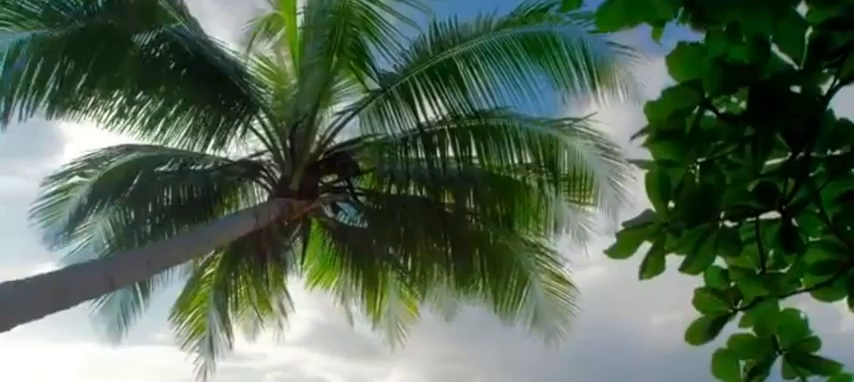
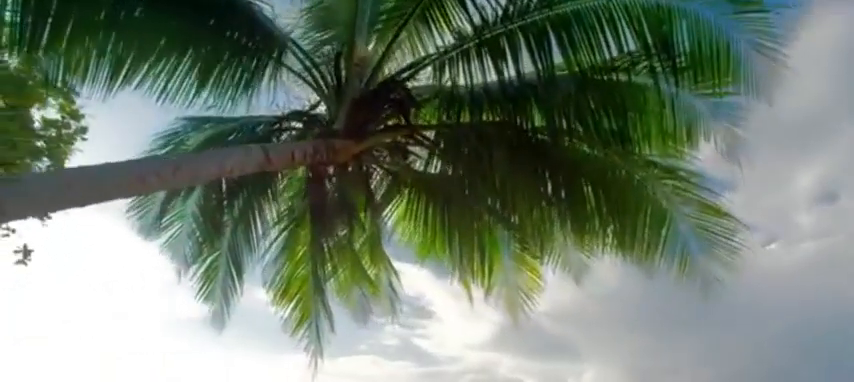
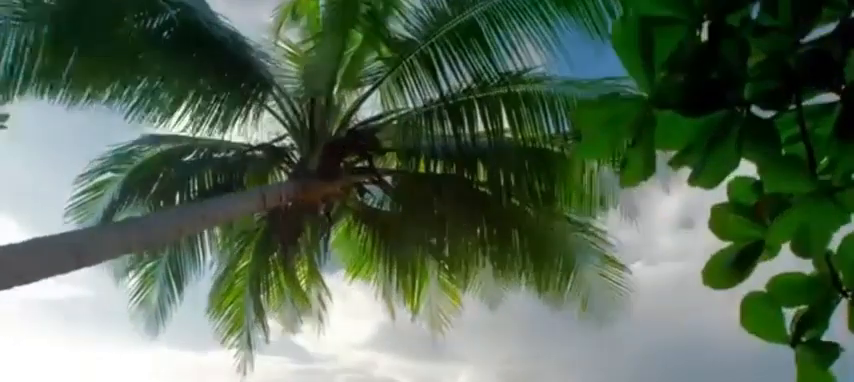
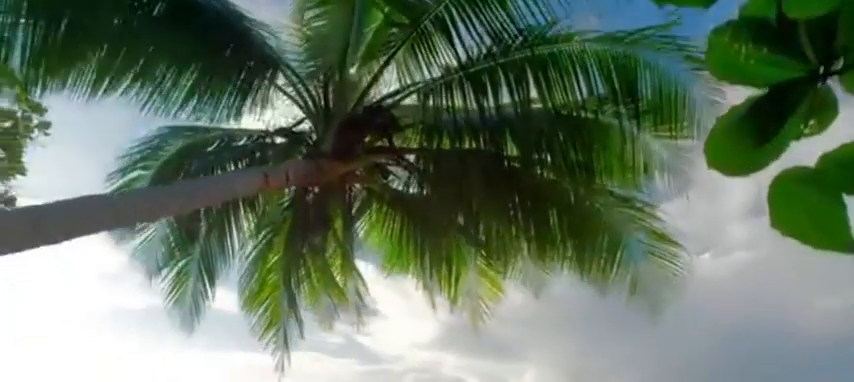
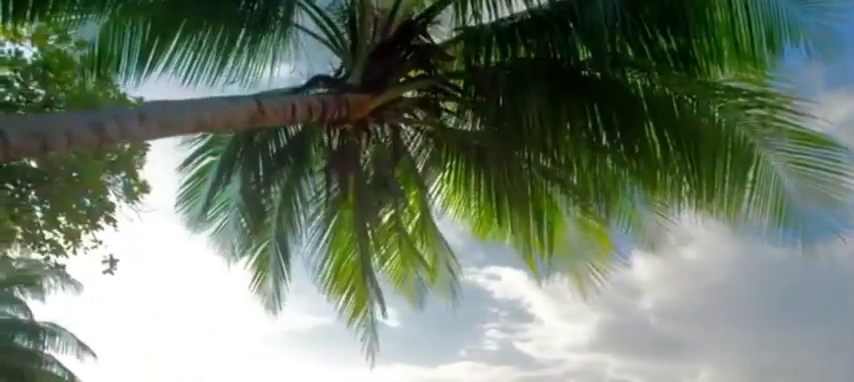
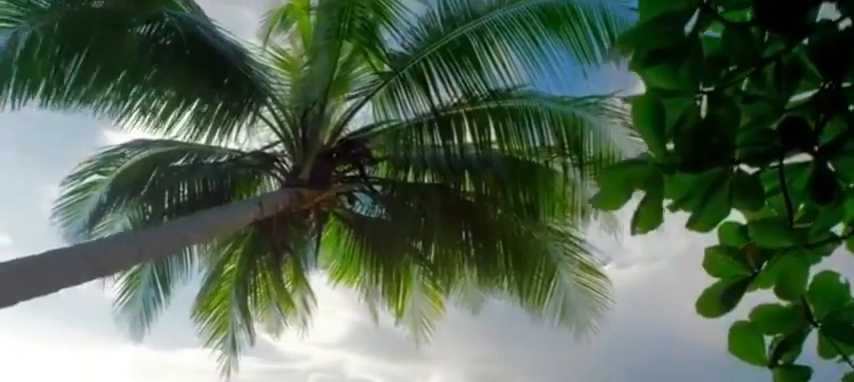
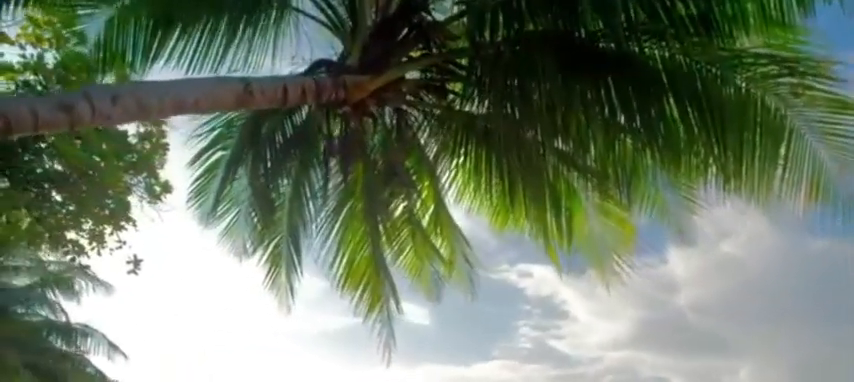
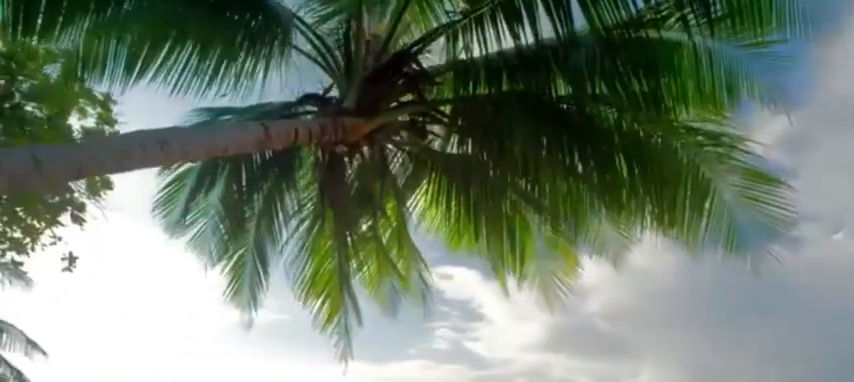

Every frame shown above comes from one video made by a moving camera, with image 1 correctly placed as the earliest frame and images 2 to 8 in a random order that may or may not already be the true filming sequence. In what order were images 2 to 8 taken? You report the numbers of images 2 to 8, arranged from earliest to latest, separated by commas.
6, 3, 4, 2, 8, 5, 7
